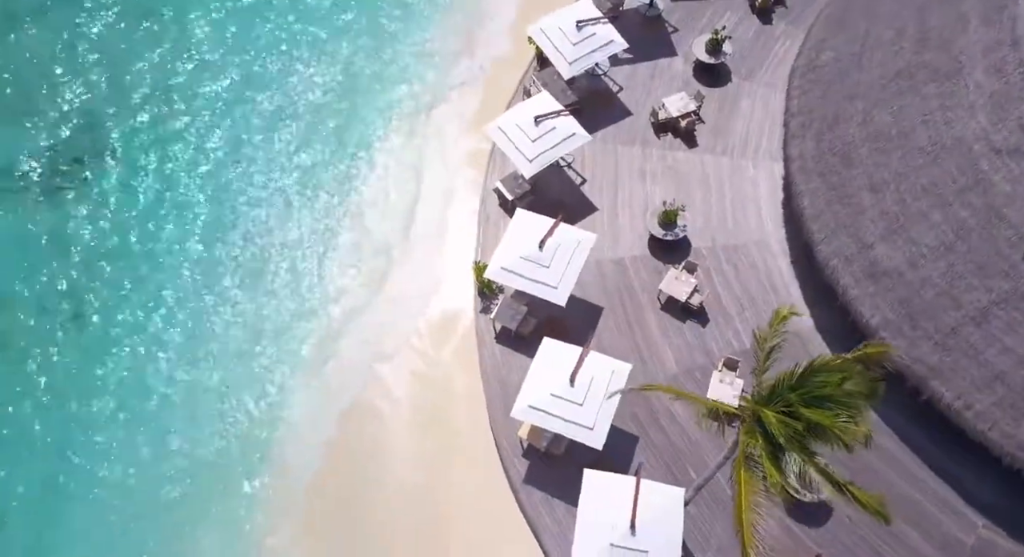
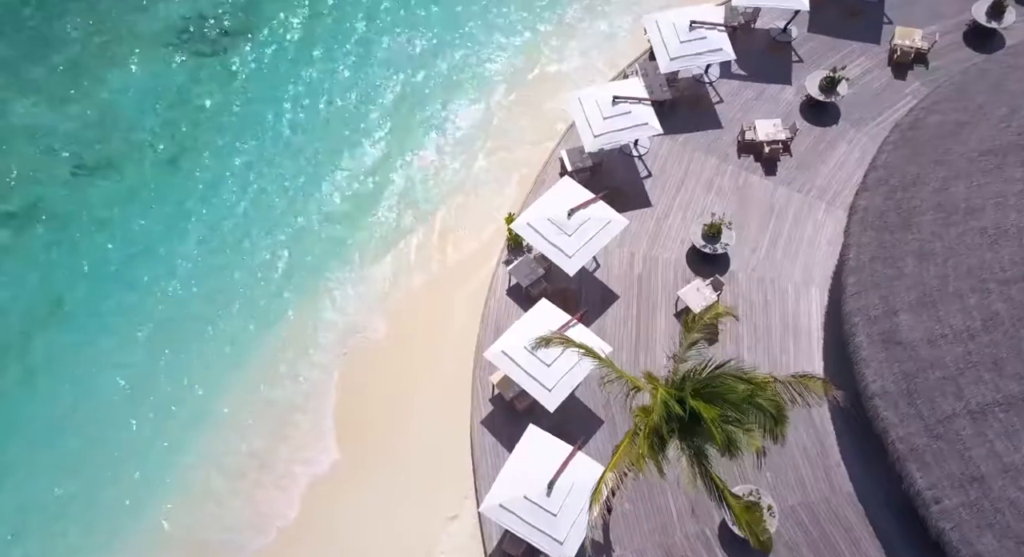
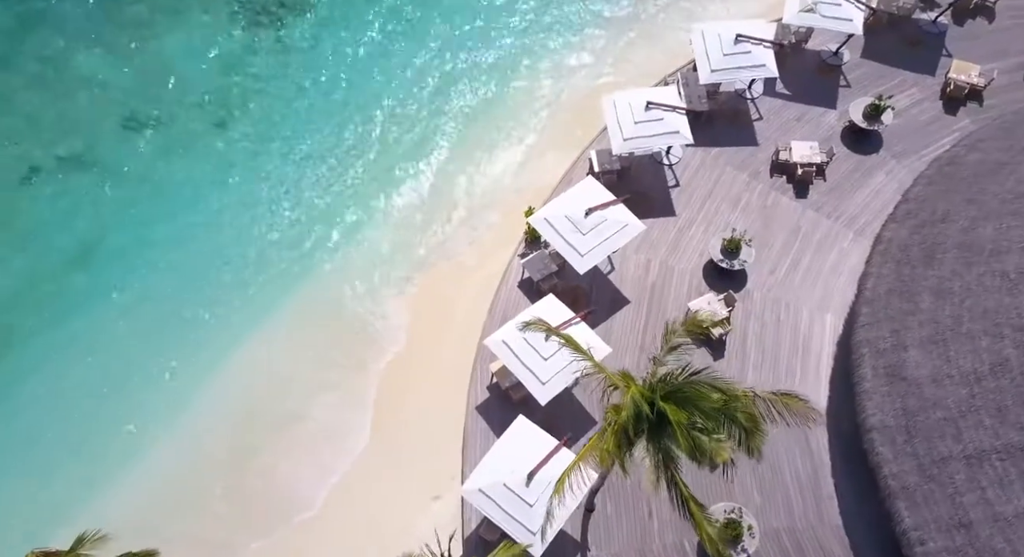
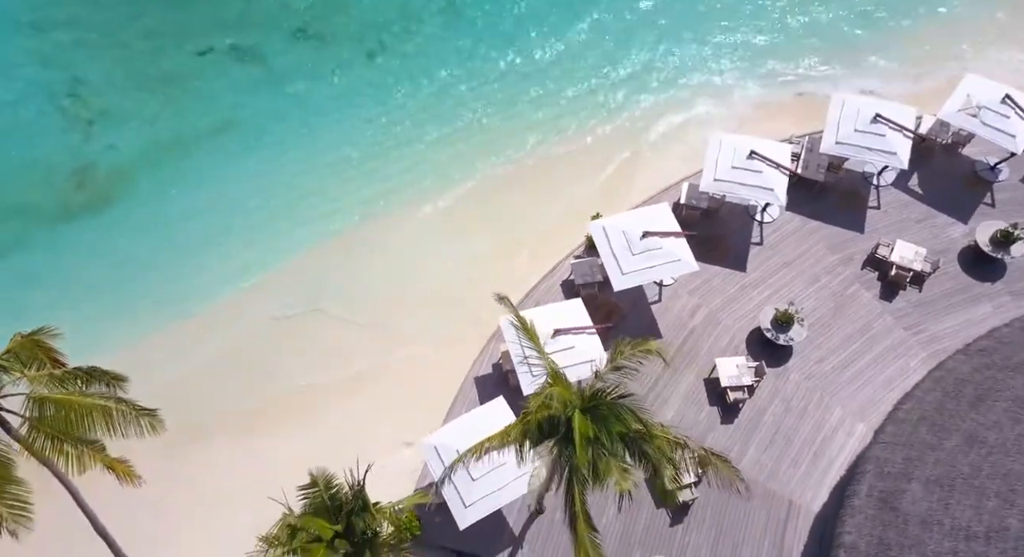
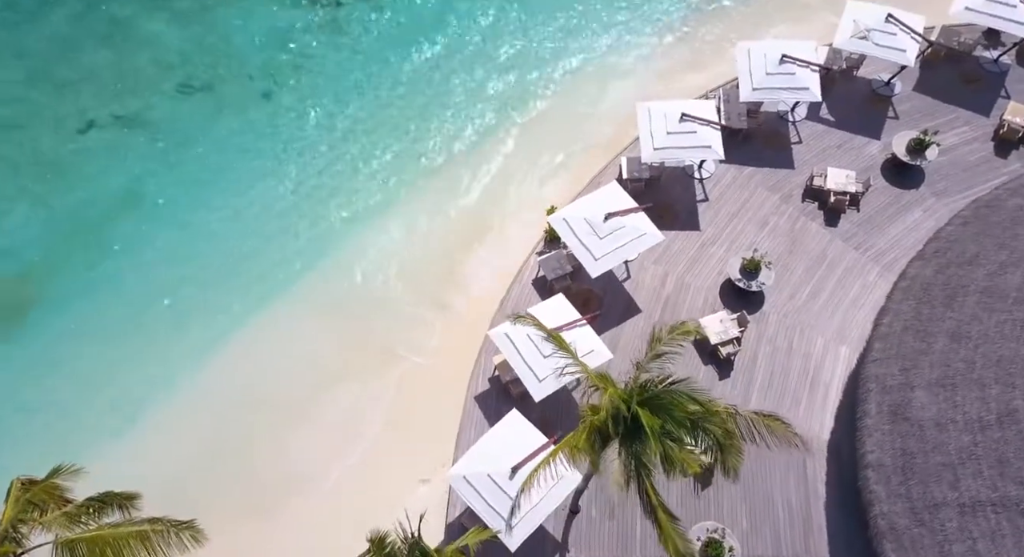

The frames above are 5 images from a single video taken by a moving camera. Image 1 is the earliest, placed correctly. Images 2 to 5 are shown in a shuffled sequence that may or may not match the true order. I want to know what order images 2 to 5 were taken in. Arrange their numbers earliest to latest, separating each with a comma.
2, 3, 5, 4
